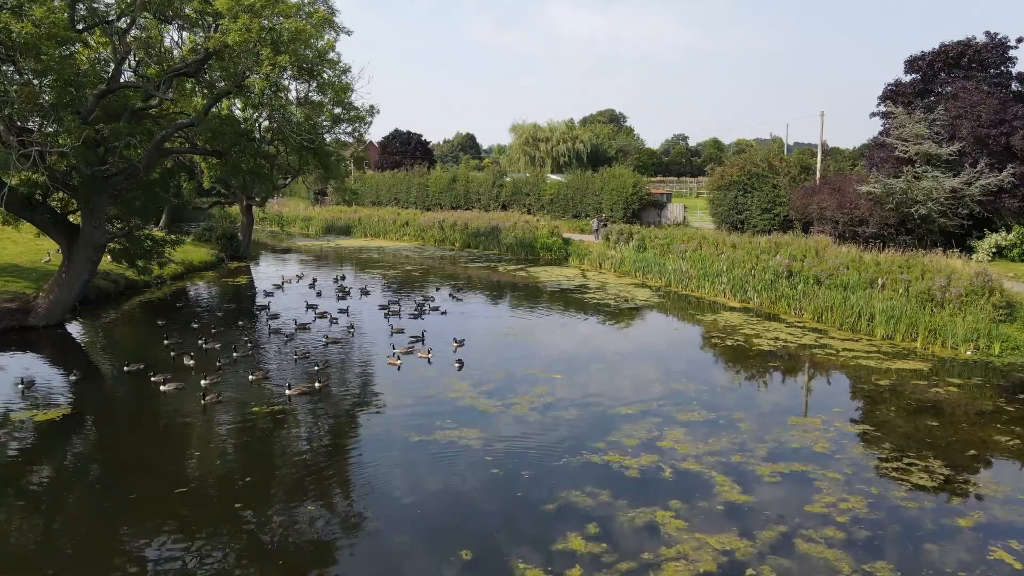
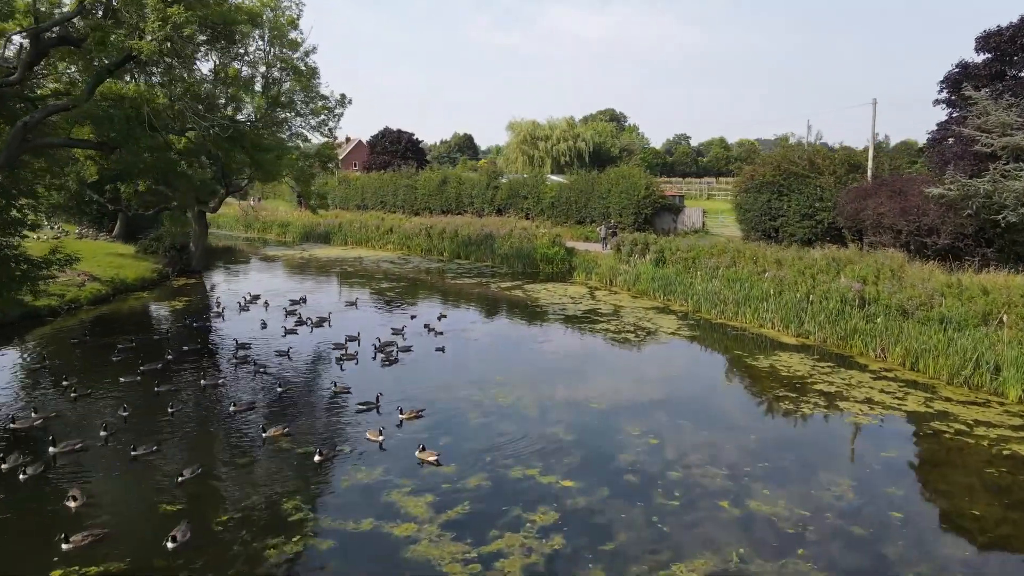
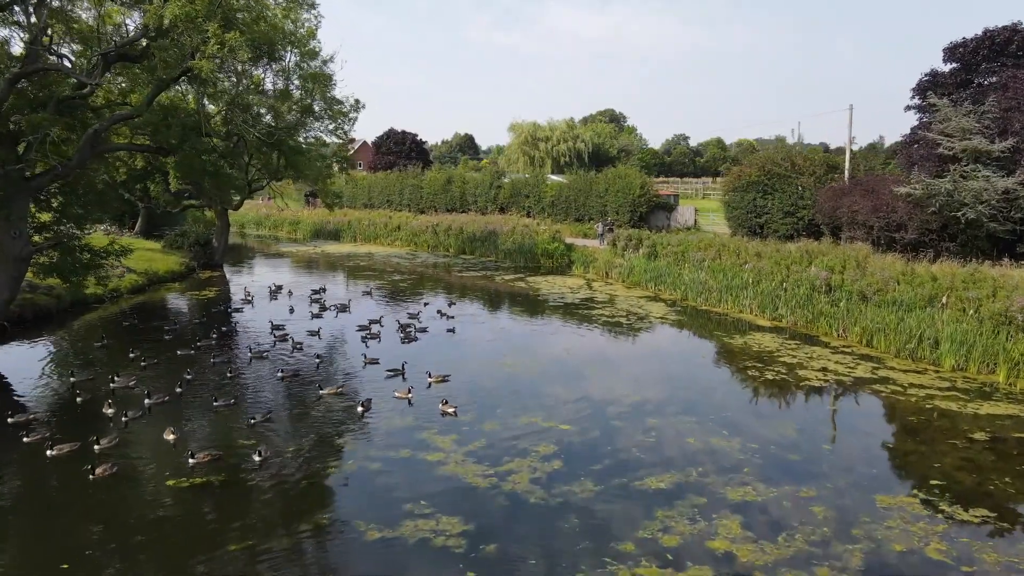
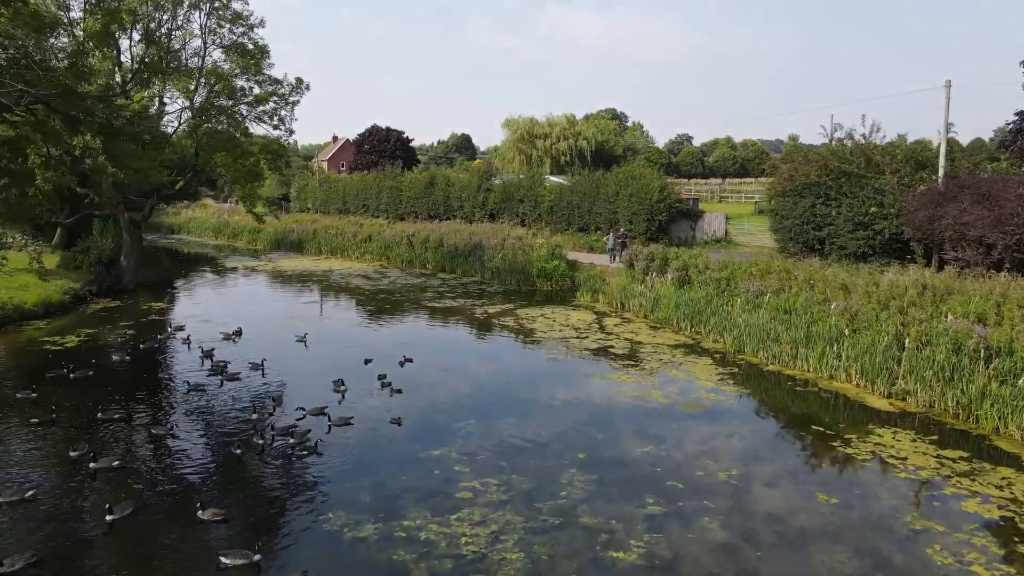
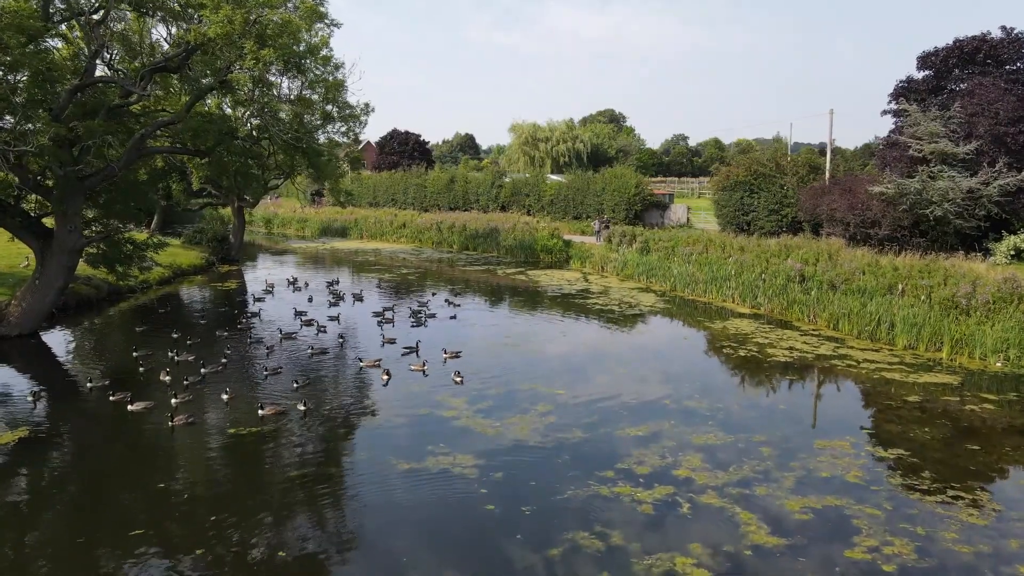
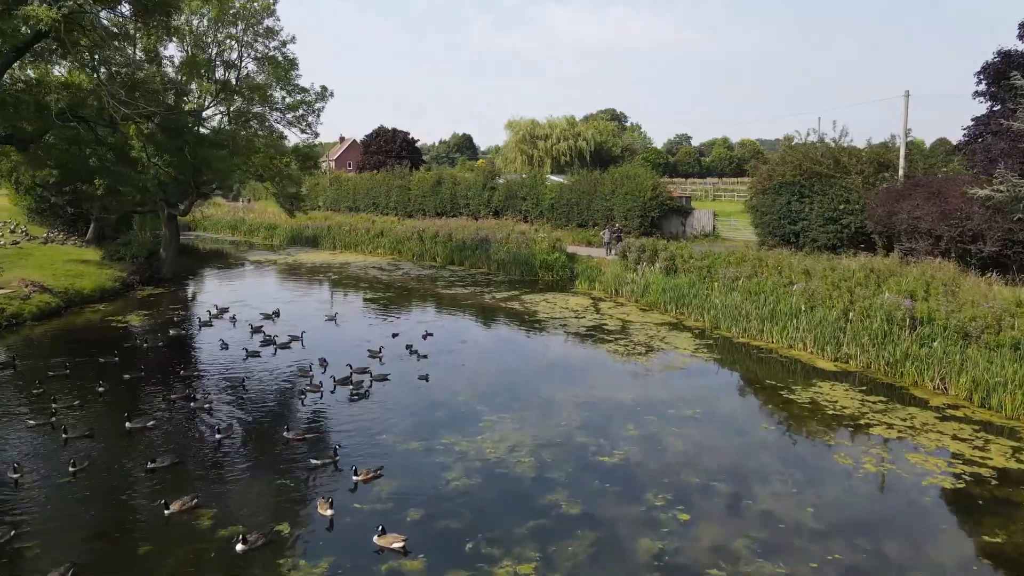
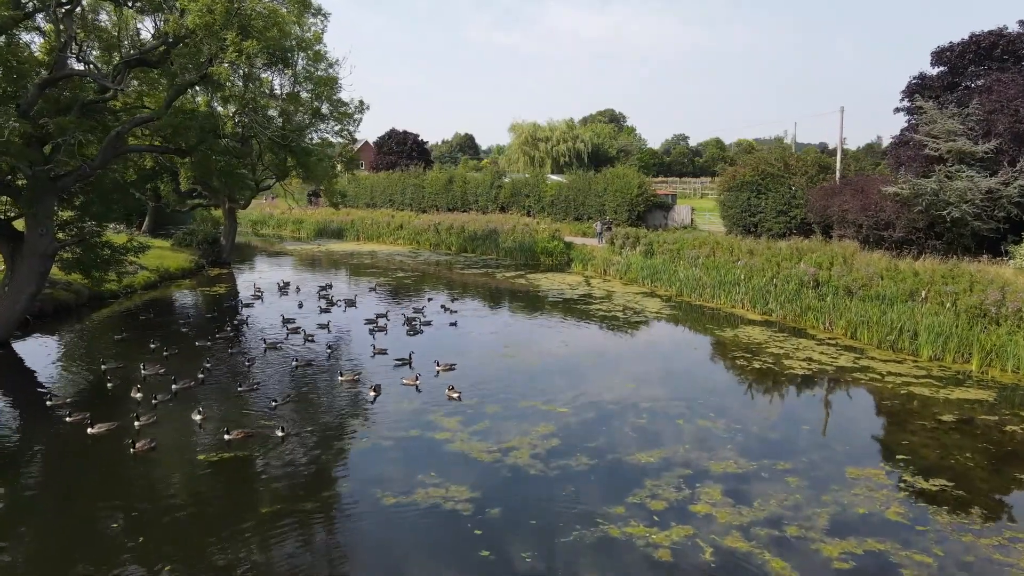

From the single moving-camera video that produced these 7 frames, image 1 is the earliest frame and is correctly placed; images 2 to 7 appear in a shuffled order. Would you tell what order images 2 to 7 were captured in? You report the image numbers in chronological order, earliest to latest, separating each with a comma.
5, 7, 3, 2, 6, 4
